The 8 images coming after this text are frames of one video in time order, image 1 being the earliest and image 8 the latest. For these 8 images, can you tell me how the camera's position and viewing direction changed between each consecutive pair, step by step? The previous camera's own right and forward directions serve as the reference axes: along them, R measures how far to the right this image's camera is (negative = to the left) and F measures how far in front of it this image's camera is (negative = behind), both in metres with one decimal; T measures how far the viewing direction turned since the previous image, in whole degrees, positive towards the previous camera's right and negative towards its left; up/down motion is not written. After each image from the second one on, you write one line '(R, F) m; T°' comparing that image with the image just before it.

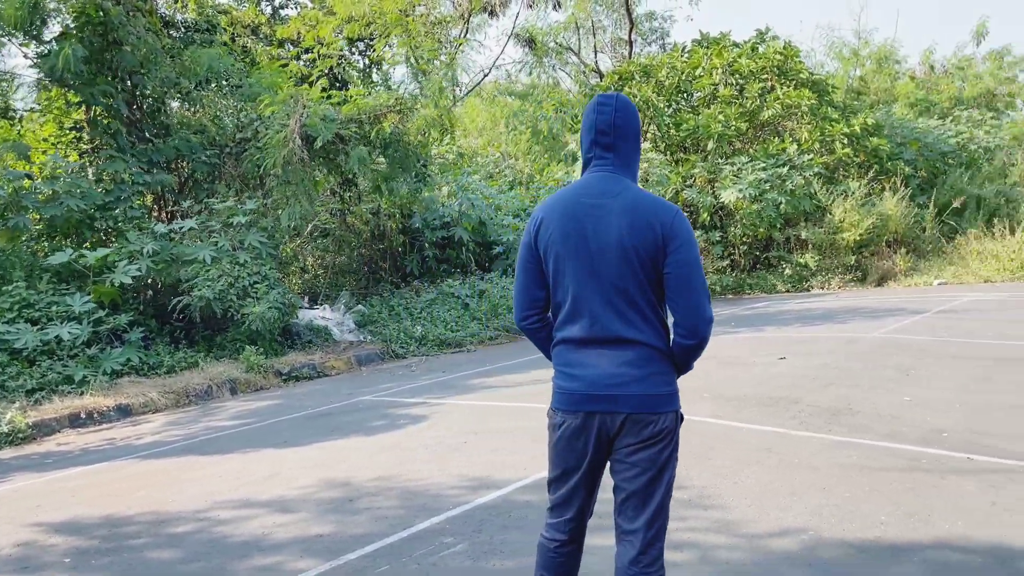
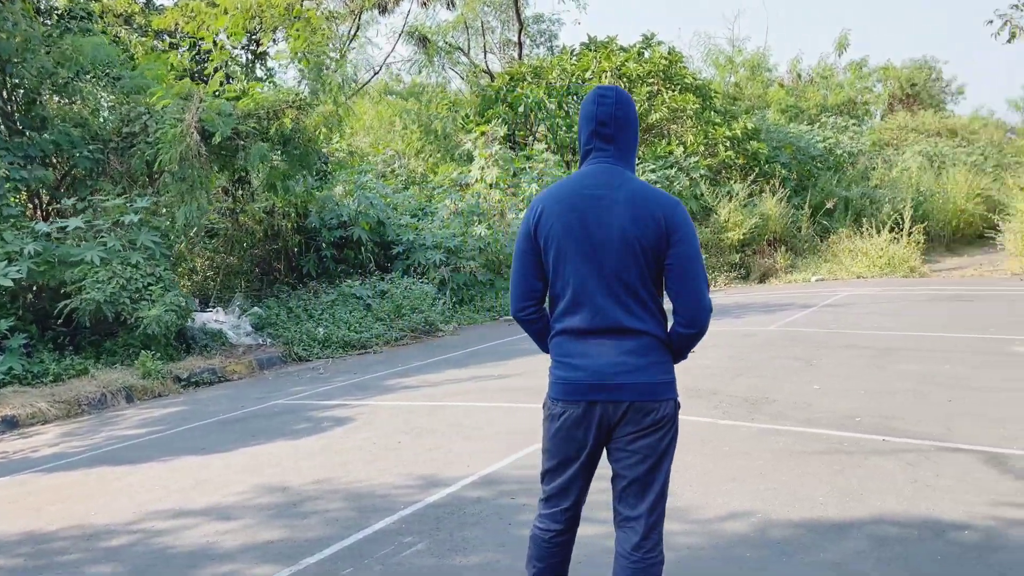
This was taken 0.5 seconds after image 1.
(-0.4, 0.0) m; +8°
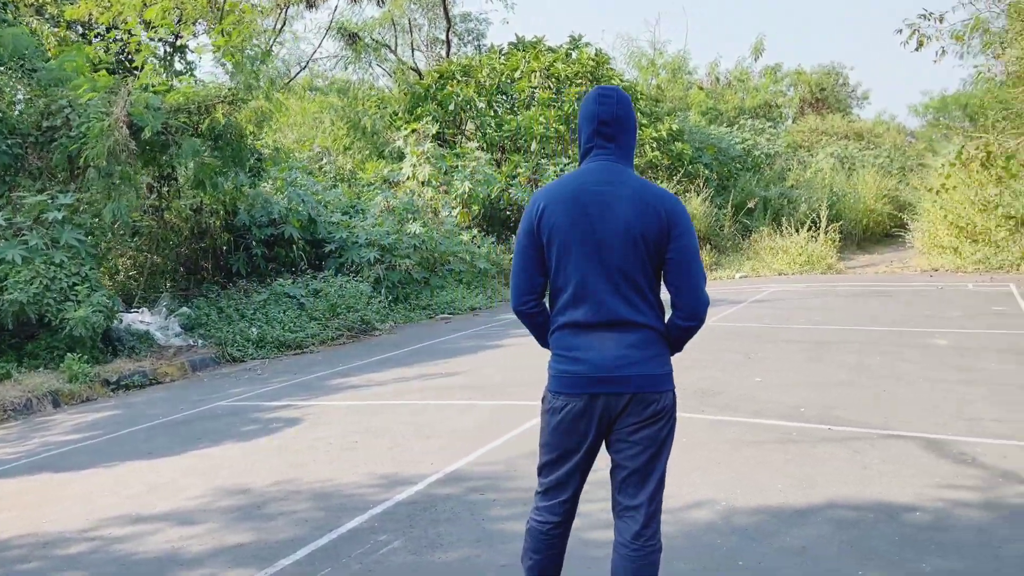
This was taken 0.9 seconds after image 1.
(-0.2, 0.0) m; +5°
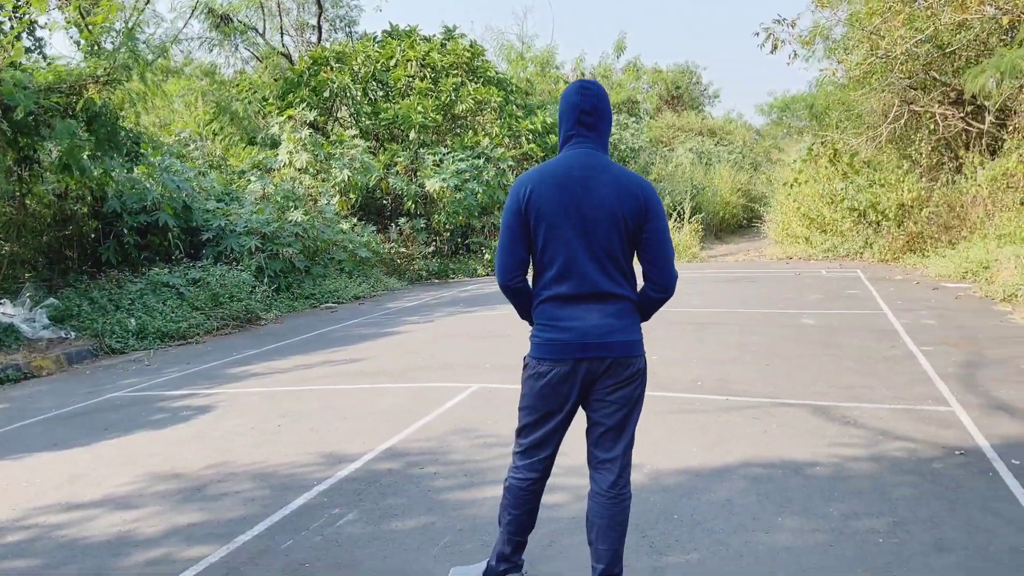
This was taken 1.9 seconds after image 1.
(-0.4, -0.2) m; +9°
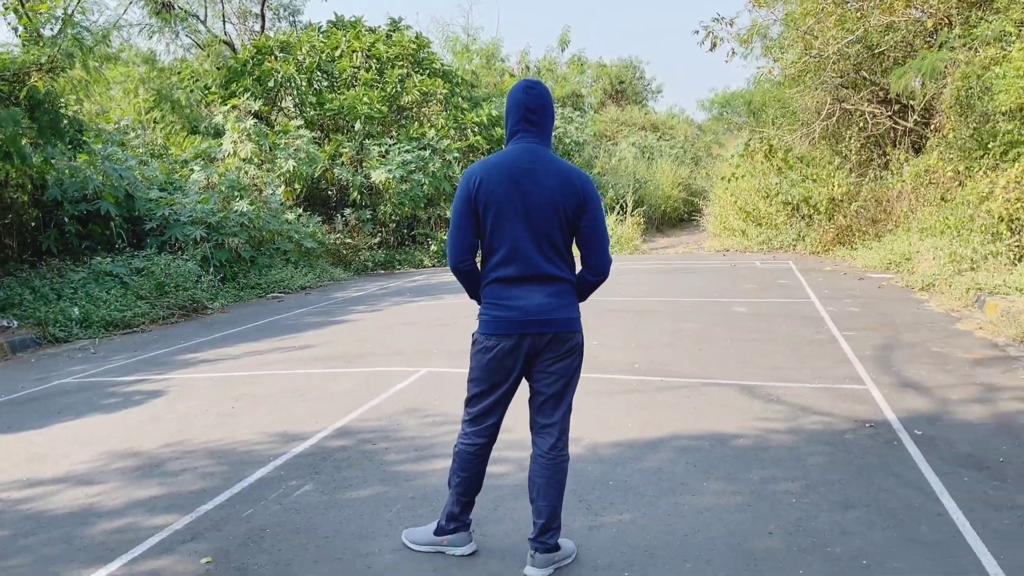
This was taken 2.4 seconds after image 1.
(0.0, -0.3) m; +4°
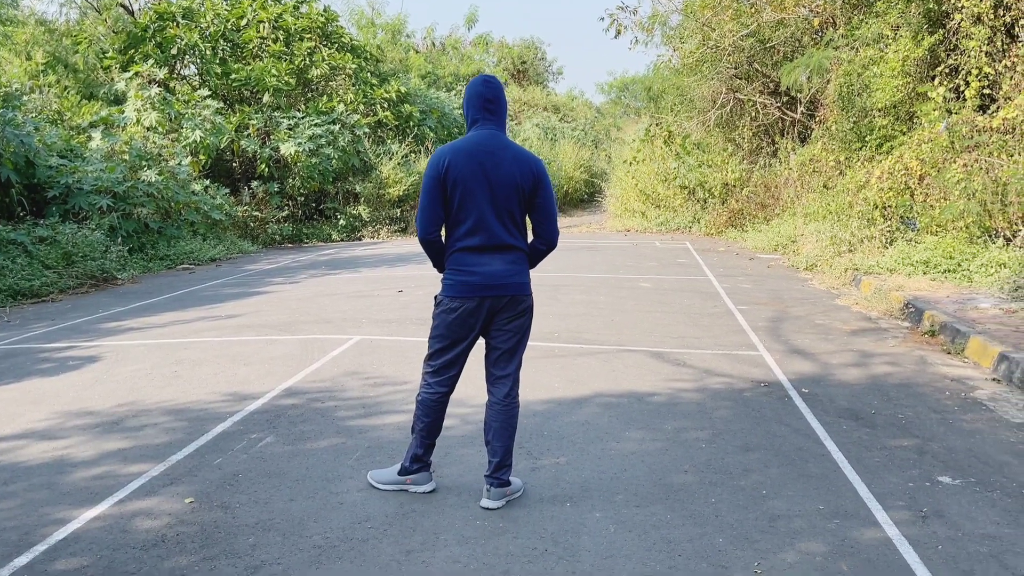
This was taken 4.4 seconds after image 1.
(-0.3, -0.5) m; +7°
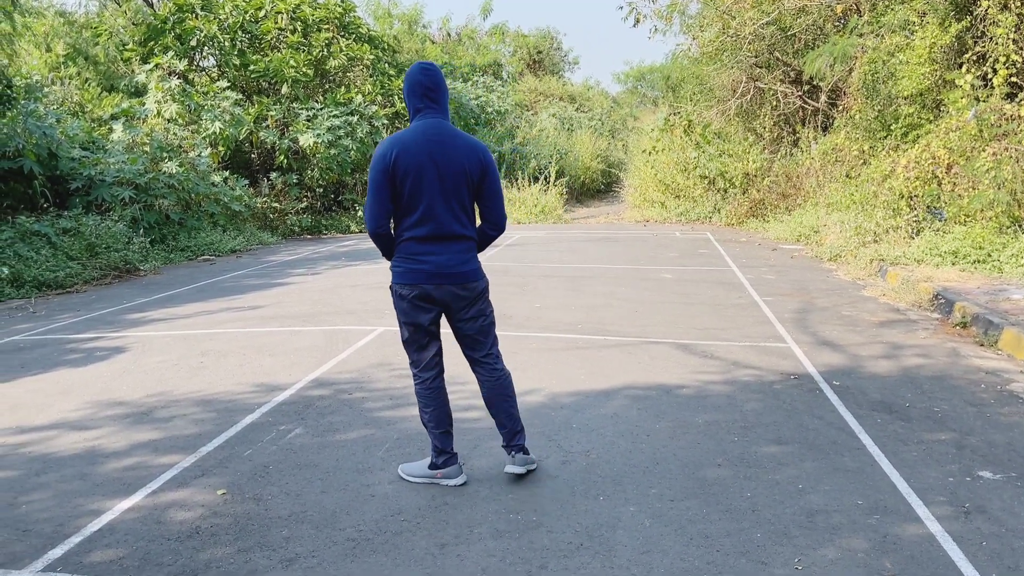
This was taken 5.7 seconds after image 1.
(-0.1, 0.0) m; -1°
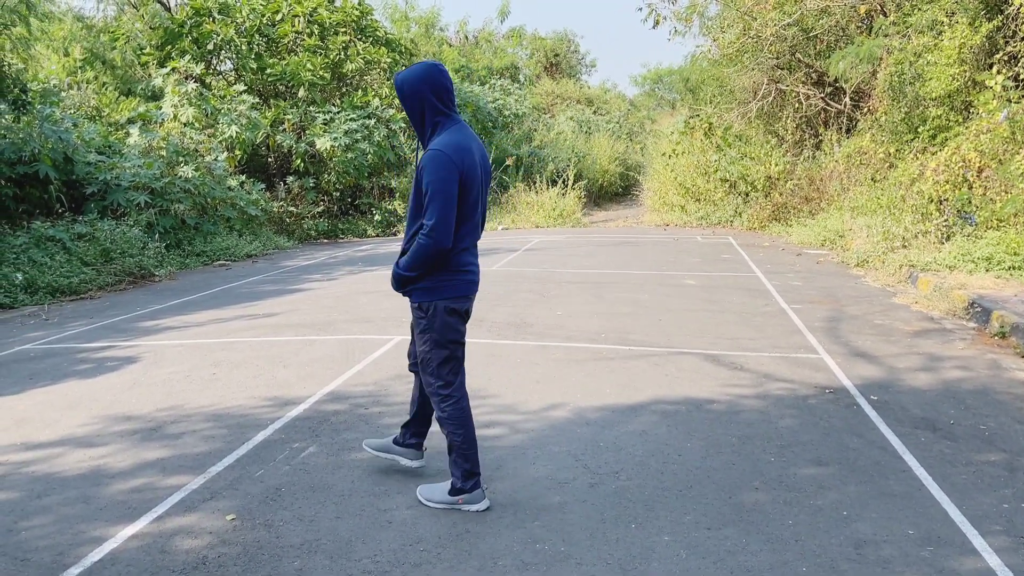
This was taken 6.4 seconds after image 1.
(0.0, +0.2) m; -1°
